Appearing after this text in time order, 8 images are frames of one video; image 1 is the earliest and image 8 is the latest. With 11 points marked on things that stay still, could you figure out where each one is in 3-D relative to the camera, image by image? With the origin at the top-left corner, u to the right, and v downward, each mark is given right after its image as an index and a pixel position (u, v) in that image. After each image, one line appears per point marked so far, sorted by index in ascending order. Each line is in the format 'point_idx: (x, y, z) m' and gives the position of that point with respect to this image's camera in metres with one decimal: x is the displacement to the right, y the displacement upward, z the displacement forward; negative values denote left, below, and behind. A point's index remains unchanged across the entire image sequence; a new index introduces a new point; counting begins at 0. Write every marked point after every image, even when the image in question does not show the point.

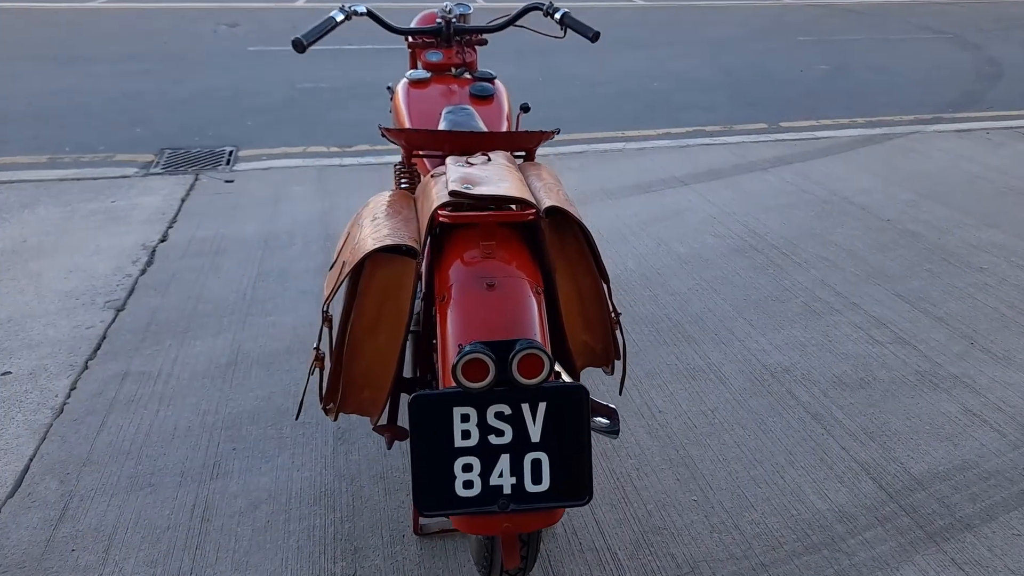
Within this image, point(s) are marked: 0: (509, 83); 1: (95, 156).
0: (0.0, +2.4, +8.7) m
1: (-3.6, +1.1, +6.3) m
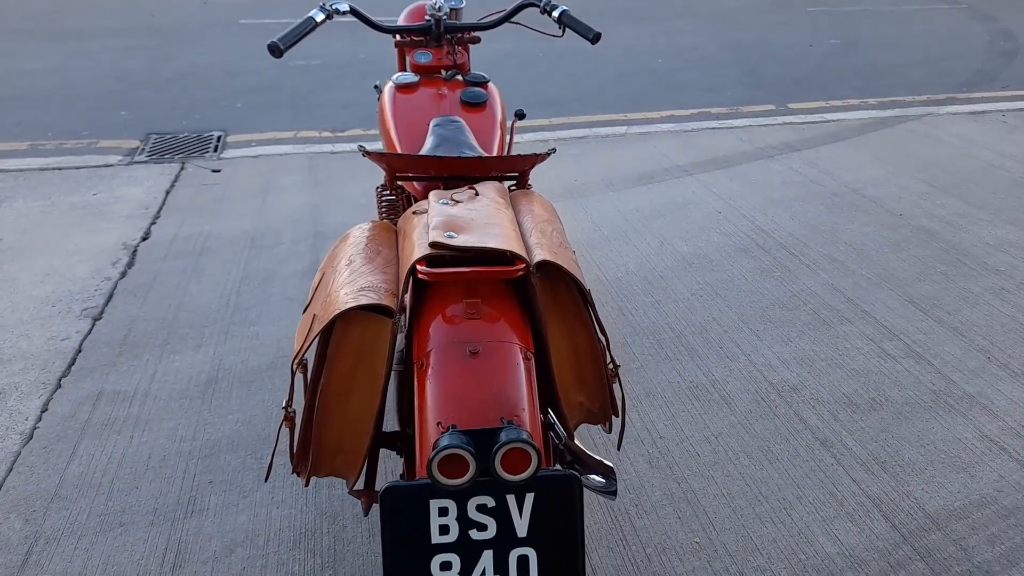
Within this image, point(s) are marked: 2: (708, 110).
0: (0.0, +2.6, +8.5) m
1: (-3.6, +1.2, +6.1) m
2: (+2.0, +1.8, +7.3) m
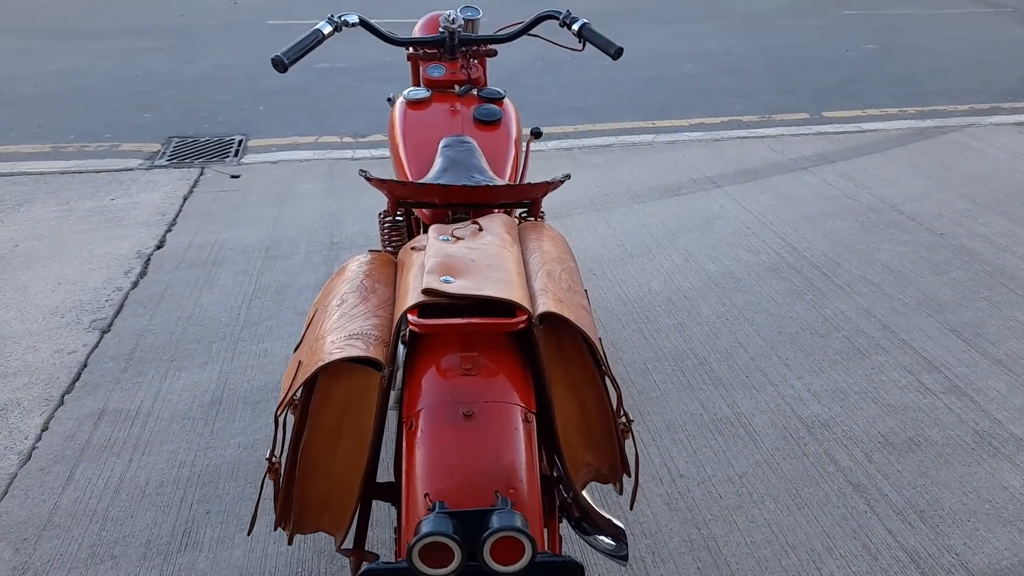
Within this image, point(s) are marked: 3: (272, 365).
0: (+0.3, +2.5, +8.3) m
1: (-3.4, +1.2, +6.1) m
2: (+2.2, +1.7, +7.1) m
3: (-1.1, -0.4, +3.4) m
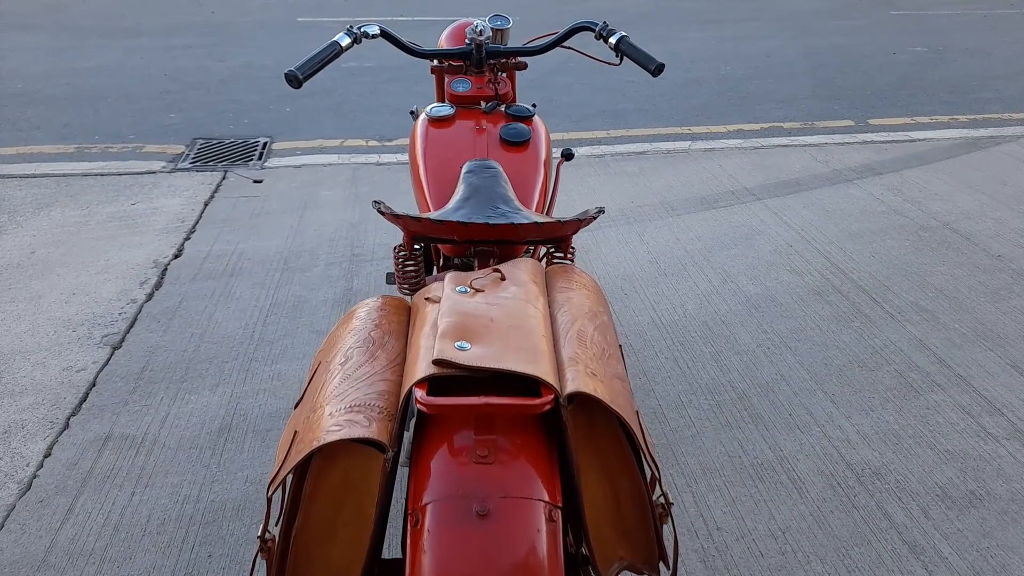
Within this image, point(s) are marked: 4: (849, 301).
0: (+0.6, +2.4, +8.1) m
1: (-3.2, +1.2, +6.0) m
2: (+2.5, +1.5, +6.8) m
3: (-1.0, -0.4, +3.2) m
4: (+1.8, -0.1, +3.9) m
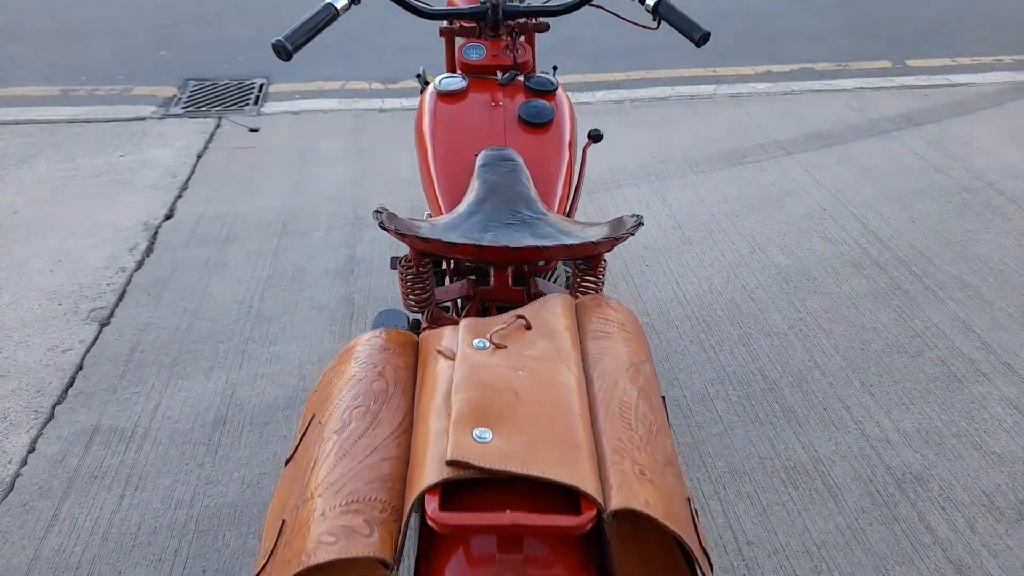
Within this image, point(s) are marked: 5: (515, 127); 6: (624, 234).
0: (+0.7, +3.0, +7.5) m
1: (-3.1, +1.5, +5.6) m
2: (+2.6, +1.9, +6.4) m
3: (-0.9, -0.4, +3.0) m
4: (+1.9, +0.1, +3.7) m
5: (0.0, +0.5, +2.2) m
6: (+0.2, +0.1, +1.6) m
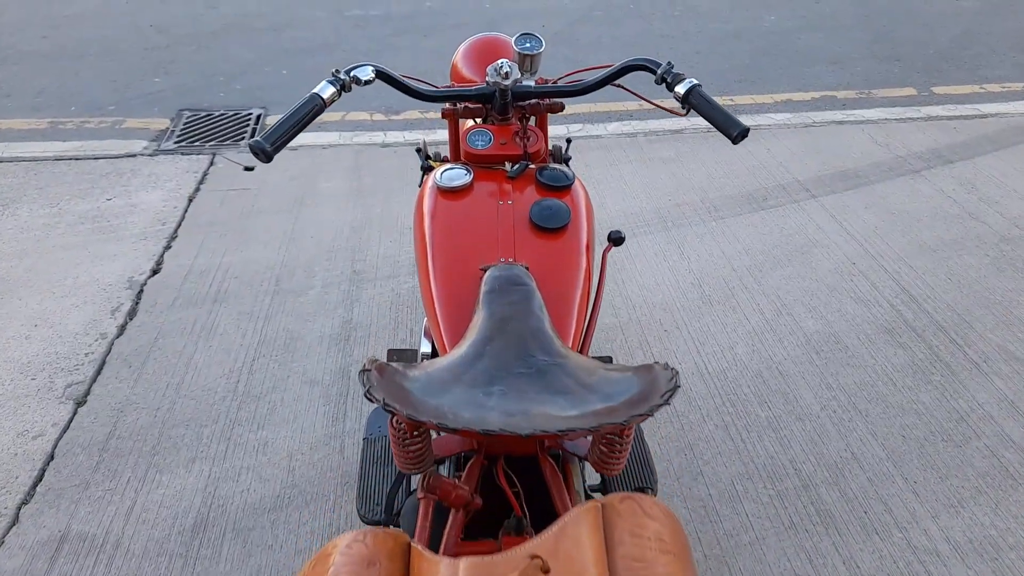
0: (+0.8, +2.7, +7.3) m
1: (-3.0, +1.2, +5.4) m
2: (+2.7, +1.6, +6.1) m
3: (-0.9, -0.7, +2.7) m
4: (+1.9, -0.3, +3.4) m
5: (0.0, +0.2, +1.9) m
6: (+0.3, -0.2, +1.3) m
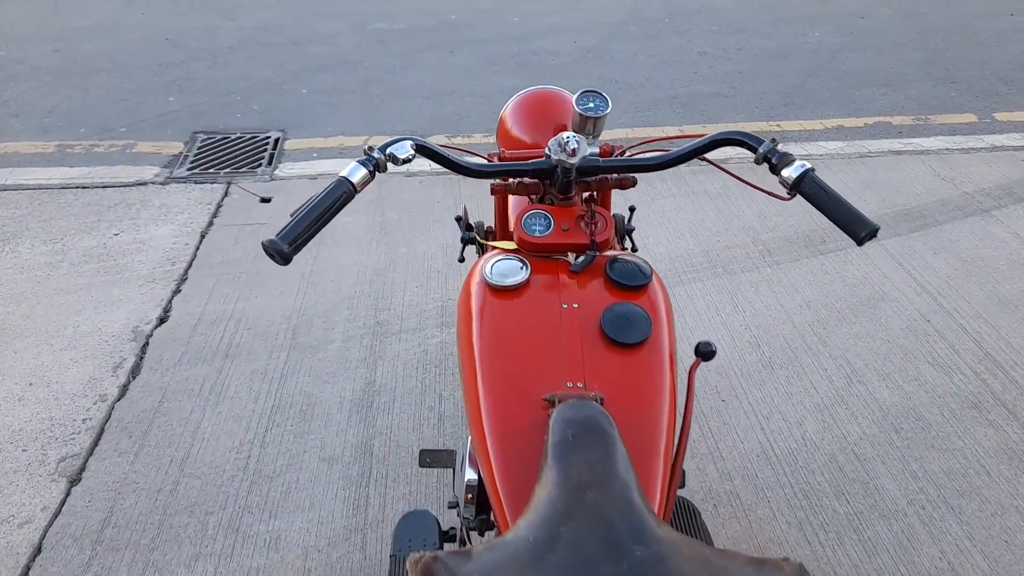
0: (+1.1, +2.4, +6.9) m
1: (-2.8, +1.0, +5.1) m
2: (+2.9, +1.3, +5.7) m
3: (-0.8, -0.9, +2.4) m
4: (+2.1, -0.6, +3.0) m
5: (+0.2, -0.1, +1.6) m
6: (+0.4, -0.5, +1.0) m
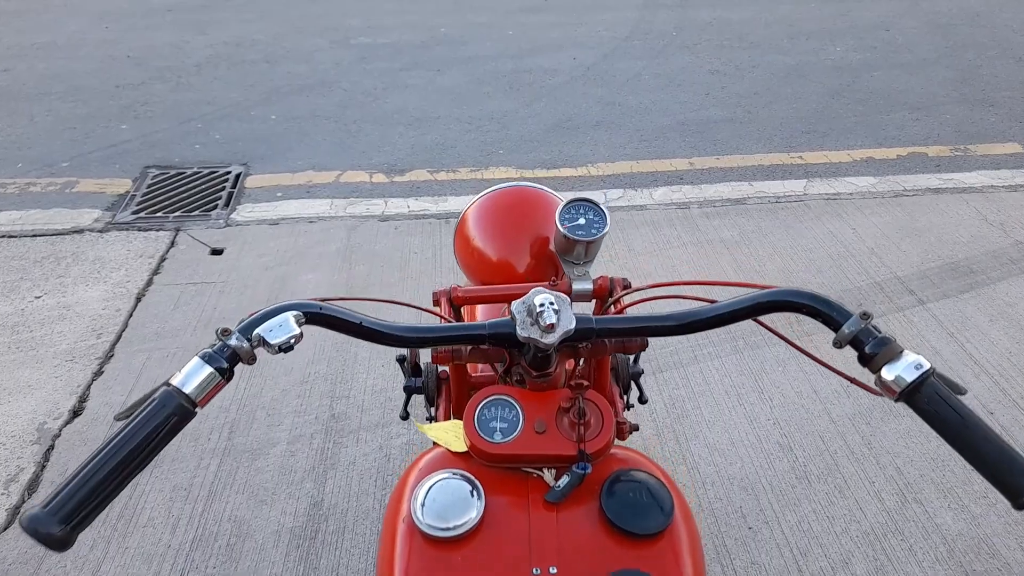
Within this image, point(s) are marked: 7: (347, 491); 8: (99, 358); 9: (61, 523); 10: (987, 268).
0: (+1.0, +2.0, +6.3) m
1: (-2.9, +0.7, +4.5) m
2: (+2.9, +1.0, +5.1) m
3: (-0.8, -1.3, +1.8) m
4: (+2.0, -0.9, +2.4) m
5: (+0.1, -0.5, +1.0) m
6: (+0.3, -0.8, +0.4) m
7: (-0.6, -0.7, +2.6) m
8: (-1.8, -0.3, +3.2) m
9: (-0.5, -0.3, +0.8) m
10: (+2.5, +0.1, +3.9) m
